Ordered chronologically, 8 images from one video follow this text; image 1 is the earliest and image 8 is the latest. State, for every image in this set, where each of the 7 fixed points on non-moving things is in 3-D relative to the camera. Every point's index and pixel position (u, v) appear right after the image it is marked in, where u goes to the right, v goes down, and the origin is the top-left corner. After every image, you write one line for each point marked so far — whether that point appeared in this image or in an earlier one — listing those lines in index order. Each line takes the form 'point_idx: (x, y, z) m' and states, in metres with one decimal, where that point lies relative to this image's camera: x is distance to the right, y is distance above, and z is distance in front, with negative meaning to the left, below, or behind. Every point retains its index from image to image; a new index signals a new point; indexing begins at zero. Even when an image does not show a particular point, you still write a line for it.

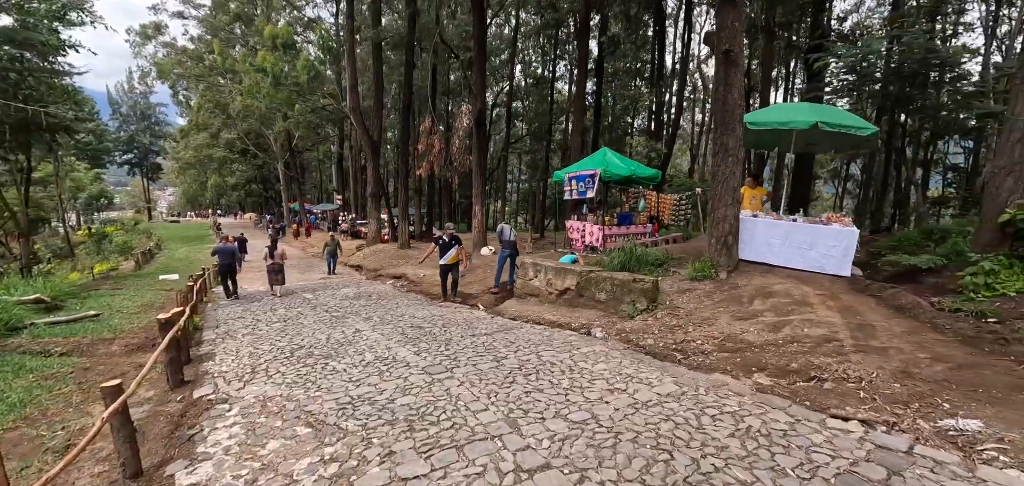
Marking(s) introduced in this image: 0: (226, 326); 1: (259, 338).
0: (-4.9, -1.4, +7.9) m
1: (-3.7, -1.4, +6.7) m
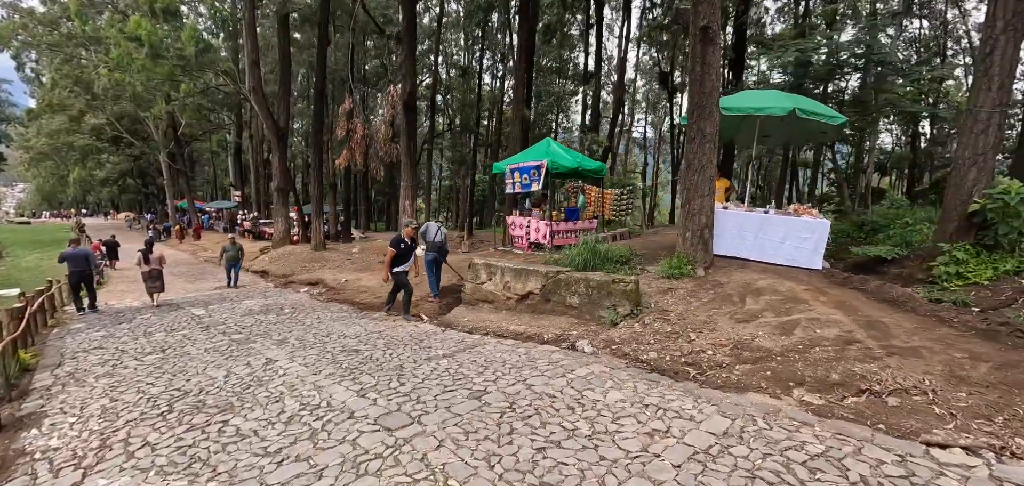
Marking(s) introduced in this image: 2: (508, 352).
0: (-5.5, -1.5, +5.7) m
1: (-4.0, -1.4, +4.8) m
2: (0.0, -1.2, +5.2) m
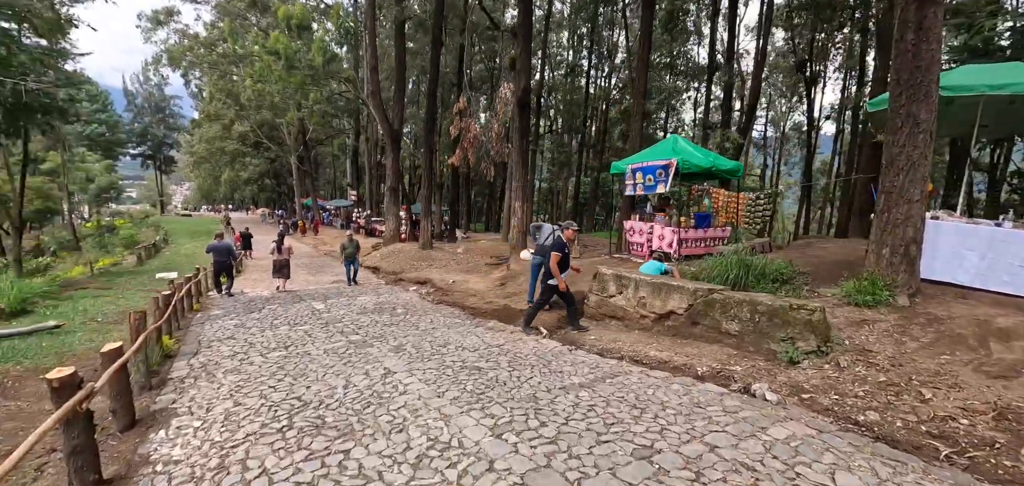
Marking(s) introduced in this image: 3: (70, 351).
0: (-3.8, -1.4, +5.8) m
1: (-2.6, -1.4, +4.6) m
2: (+1.4, -1.3, +4.2) m
3: (-6.0, -1.5, +6.4) m
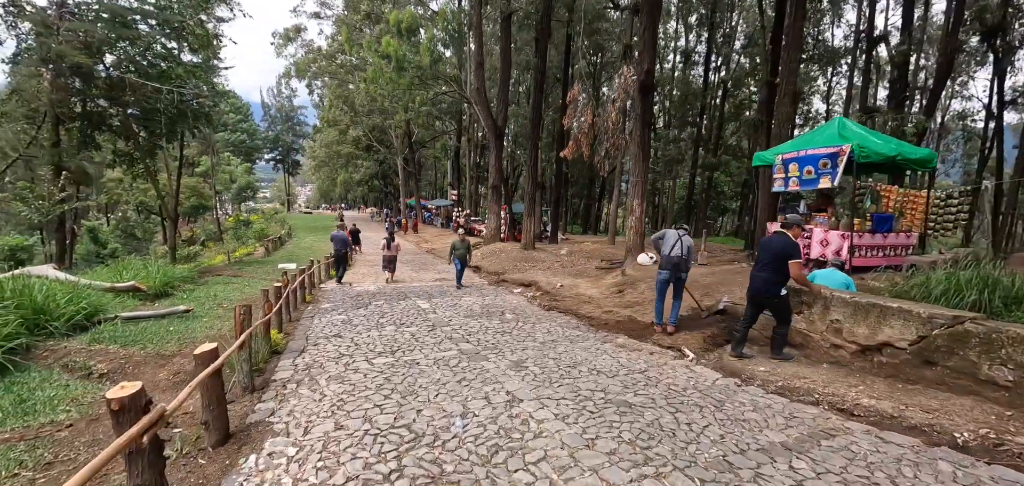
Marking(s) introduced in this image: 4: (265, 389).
0: (-2.3, -1.2, +5.3) m
1: (-1.4, -1.3, +3.9) m
2: (+2.5, -1.3, +2.8) m
3: (-4.4, -1.3, +6.3) m
4: (-2.3, -1.3, +4.2) m
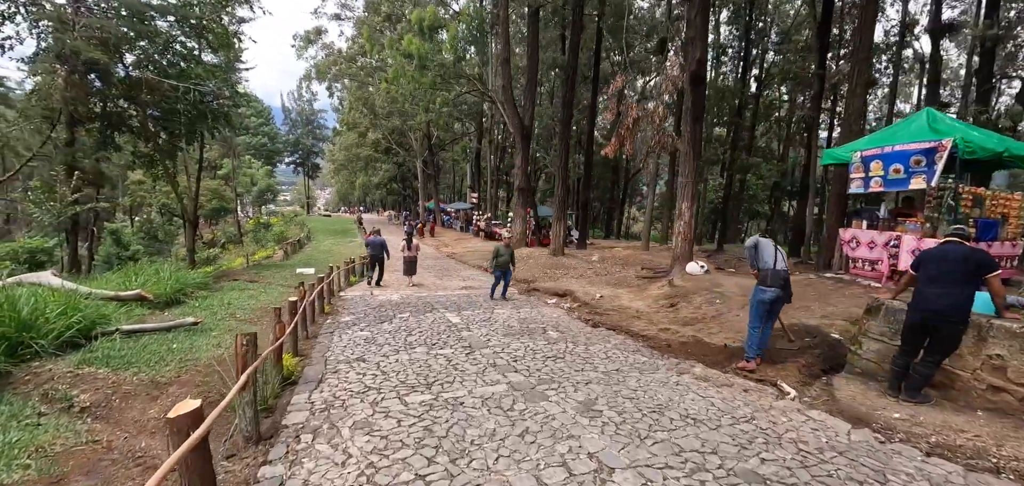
0: (-1.8, -1.3, +4.5) m
1: (-0.9, -1.3, +3.0) m
2: (+3.0, -1.4, +1.7) m
3: (-3.8, -1.4, +5.5) m
4: (-1.7, -1.4, +3.4) m
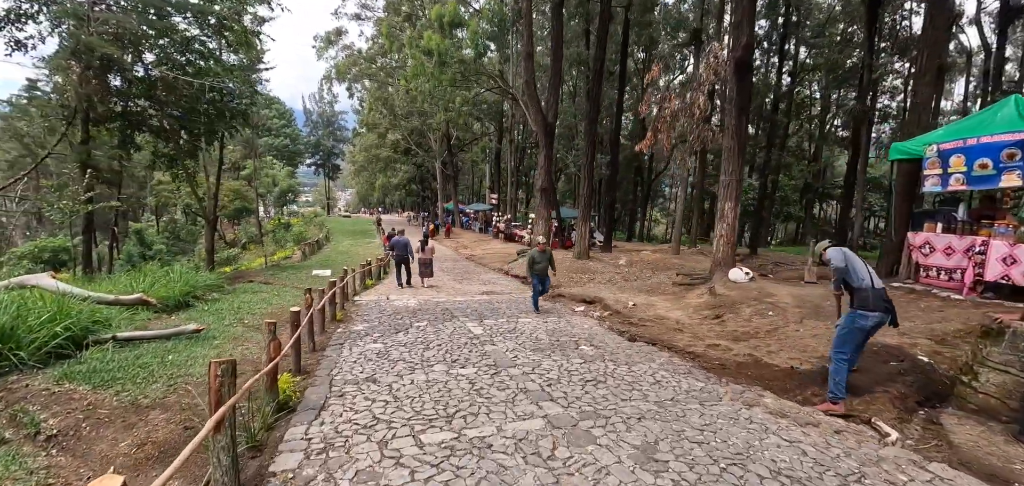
0: (-1.5, -1.4, +3.8) m
1: (-0.6, -1.4, +2.3) m
2: (+3.1, -1.5, +0.9) m
3: (-3.4, -1.4, +4.9) m
4: (-1.5, -1.4, +2.7) m
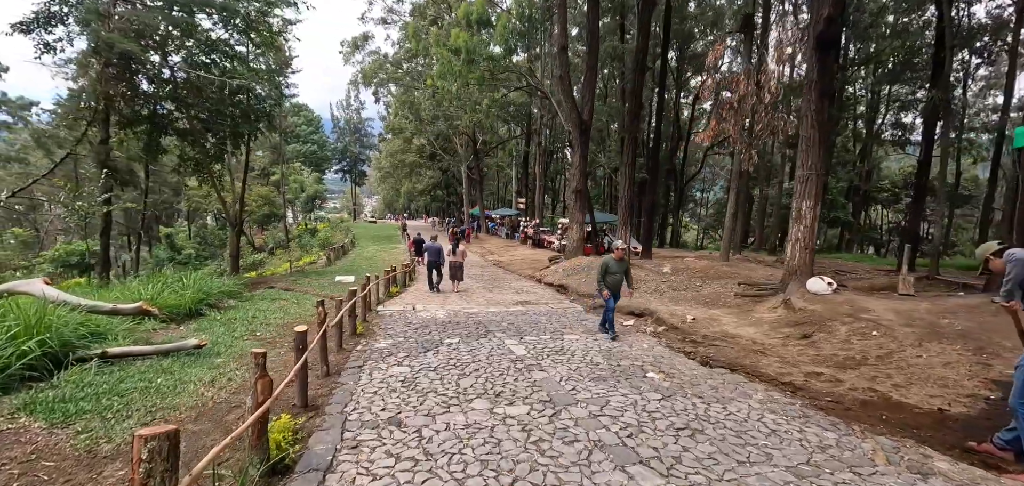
0: (-1.0, -1.4, +2.8) m
1: (-0.3, -1.4, +1.2) m
2: (+3.4, -1.5, -0.3) m
3: (-2.9, -1.4, +4.0) m
4: (-1.1, -1.4, +1.7) m
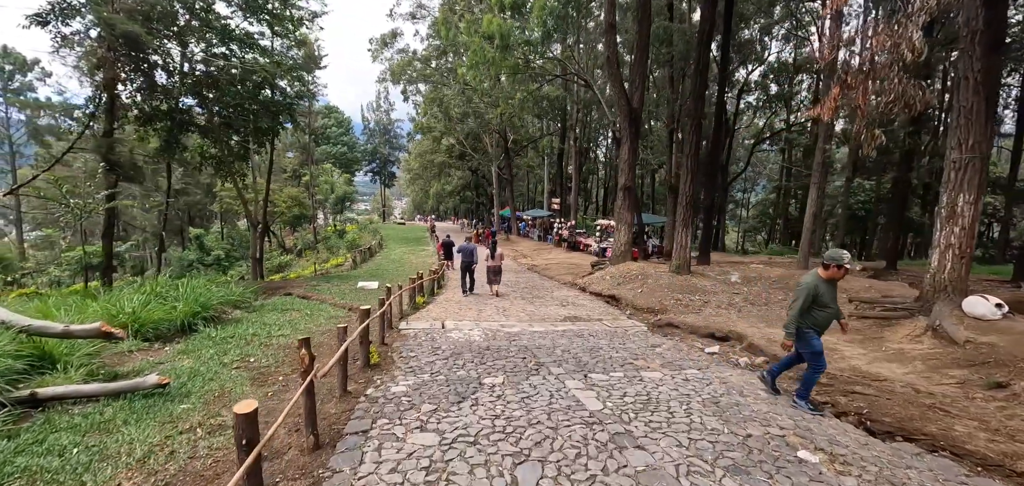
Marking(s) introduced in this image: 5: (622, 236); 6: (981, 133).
0: (-0.6, -1.4, +1.2) m
1: (+0.1, -1.4, -0.4) m
2: (+3.7, -1.5, -2.2) m
3: (-2.4, -1.4, +2.5) m
4: (-0.7, -1.4, +0.1) m
5: (+3.5, +0.2, +15.0) m
6: (+5.9, +1.4, +6.0) m
